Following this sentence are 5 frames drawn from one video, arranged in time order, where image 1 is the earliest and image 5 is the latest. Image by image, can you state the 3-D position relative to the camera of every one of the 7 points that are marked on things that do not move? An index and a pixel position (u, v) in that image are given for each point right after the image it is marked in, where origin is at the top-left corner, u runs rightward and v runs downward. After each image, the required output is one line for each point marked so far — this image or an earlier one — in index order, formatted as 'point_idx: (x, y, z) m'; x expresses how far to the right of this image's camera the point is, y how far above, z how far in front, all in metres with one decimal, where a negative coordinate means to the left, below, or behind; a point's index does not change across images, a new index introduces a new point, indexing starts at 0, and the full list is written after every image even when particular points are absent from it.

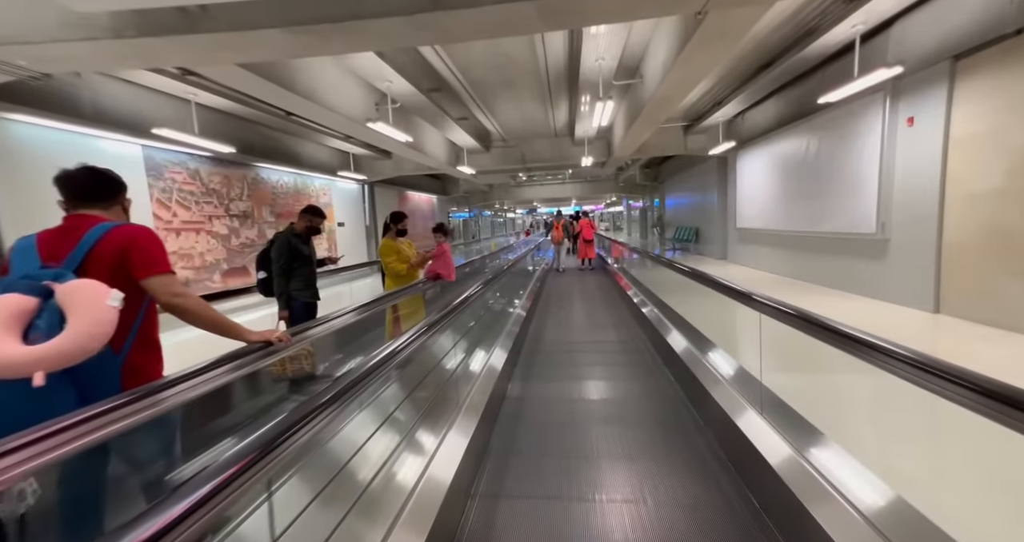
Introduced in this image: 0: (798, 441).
0: (+1.3, -0.8, +1.8) m
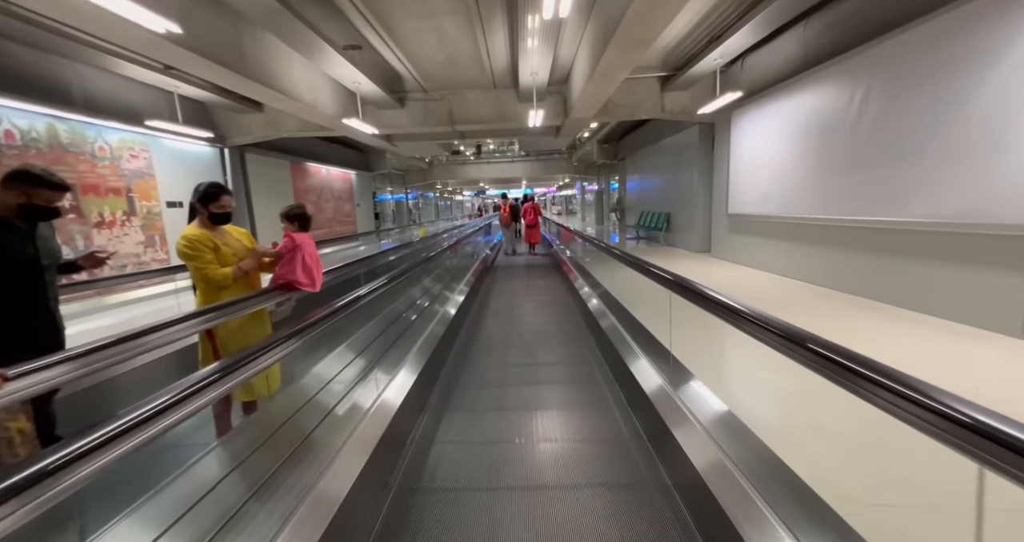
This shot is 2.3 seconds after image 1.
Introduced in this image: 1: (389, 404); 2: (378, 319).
0: (+1.0, -0.8, +1.0) m
1: (-0.7, -0.8, +2.4) m
2: (-1.1, -0.4, +3.6) m
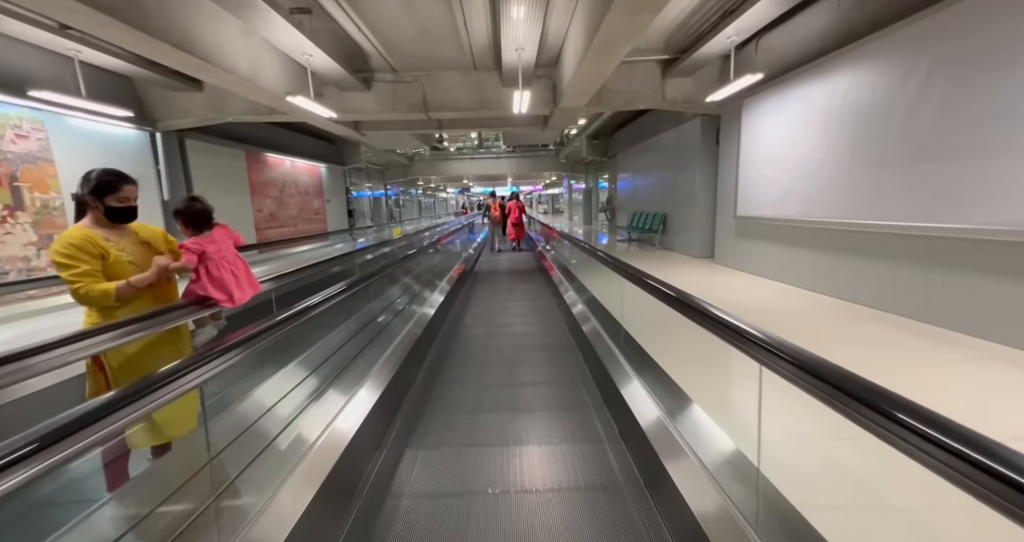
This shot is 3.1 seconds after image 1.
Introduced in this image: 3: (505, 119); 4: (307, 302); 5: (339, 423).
0: (+0.9, -0.9, +0.7) m
1: (-0.8, -0.8, +2.0) m
2: (-1.3, -0.5, +3.2) m
3: (-0.1, +3.0, +7.8) m
4: (-1.2, -0.2, +2.5) m
5: (-0.9, -0.8, +2.1) m
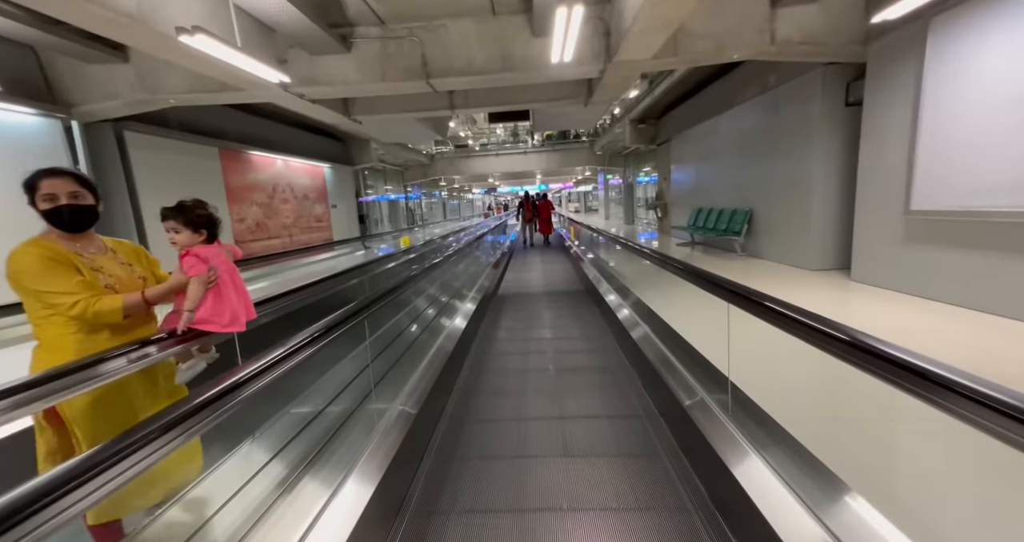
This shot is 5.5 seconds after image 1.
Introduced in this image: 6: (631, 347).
0: (+0.9, -1.0, -0.1) m
1: (-0.7, -1.0, +1.3) m
2: (-1.1, -0.6, +2.5) m
3: (+0.4, +2.9, +7.0) m
4: (-1.0, -0.3, +1.8) m
5: (-0.7, -0.9, +1.4) m
6: (+1.1, -0.7, +3.9) m
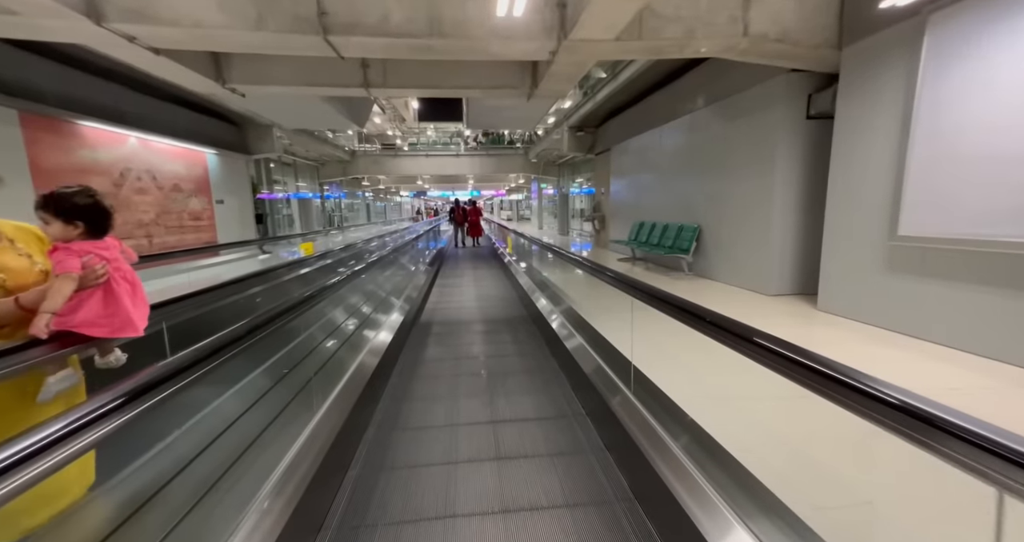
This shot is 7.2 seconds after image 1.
0: (+1.0, -1.1, -0.4) m
1: (-0.8, -1.0, +0.7) m
2: (-1.4, -0.7, +1.9) m
3: (-0.7, +2.7, +6.6) m
4: (-1.3, -0.4, +1.2) m
5: (-0.9, -1.0, +0.8) m
6: (+0.4, -0.8, +3.6) m
